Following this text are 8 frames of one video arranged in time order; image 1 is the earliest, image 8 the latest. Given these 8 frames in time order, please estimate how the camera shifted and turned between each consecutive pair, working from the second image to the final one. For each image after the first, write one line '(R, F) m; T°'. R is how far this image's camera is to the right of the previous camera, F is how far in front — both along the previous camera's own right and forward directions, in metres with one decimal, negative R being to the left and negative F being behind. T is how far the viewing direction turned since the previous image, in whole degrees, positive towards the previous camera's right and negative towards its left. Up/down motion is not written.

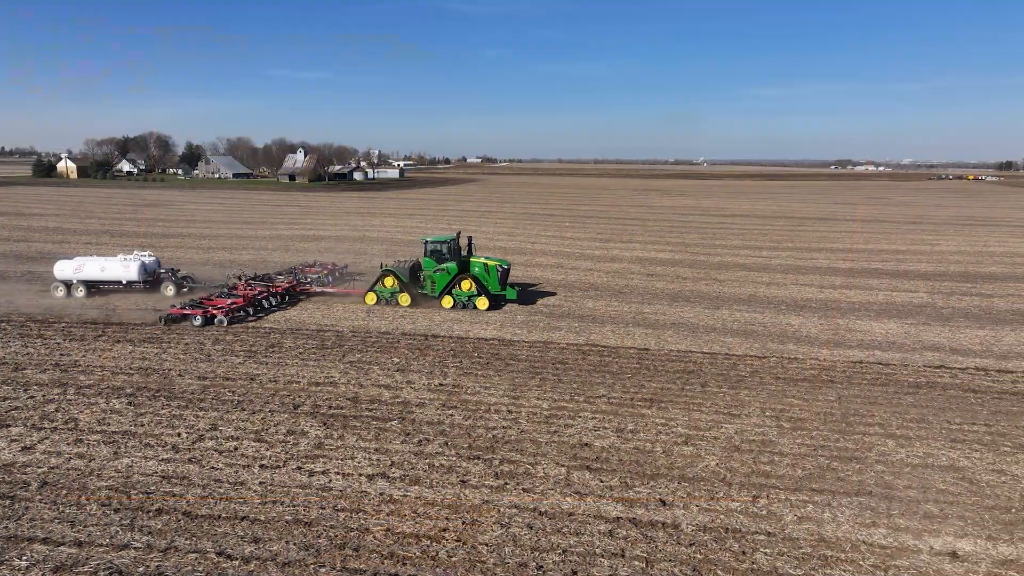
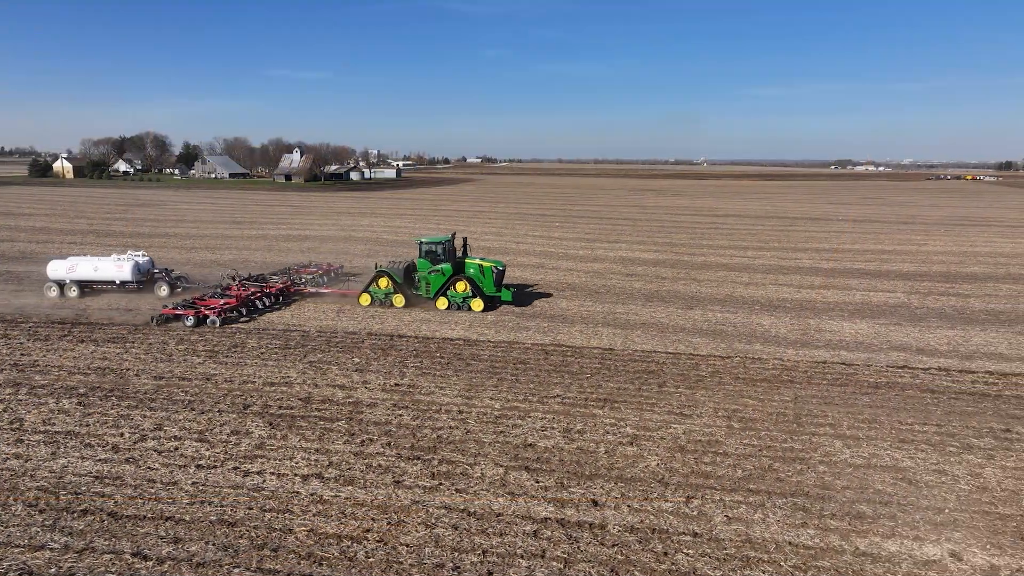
(+1.4, 0.0) m; 0°
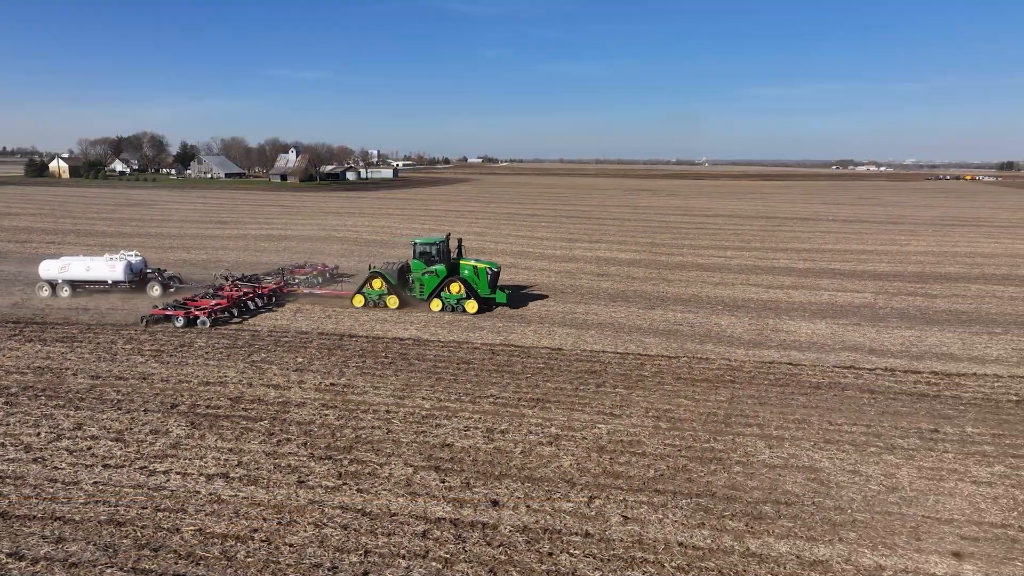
(+2.1, 0.0) m; 0°
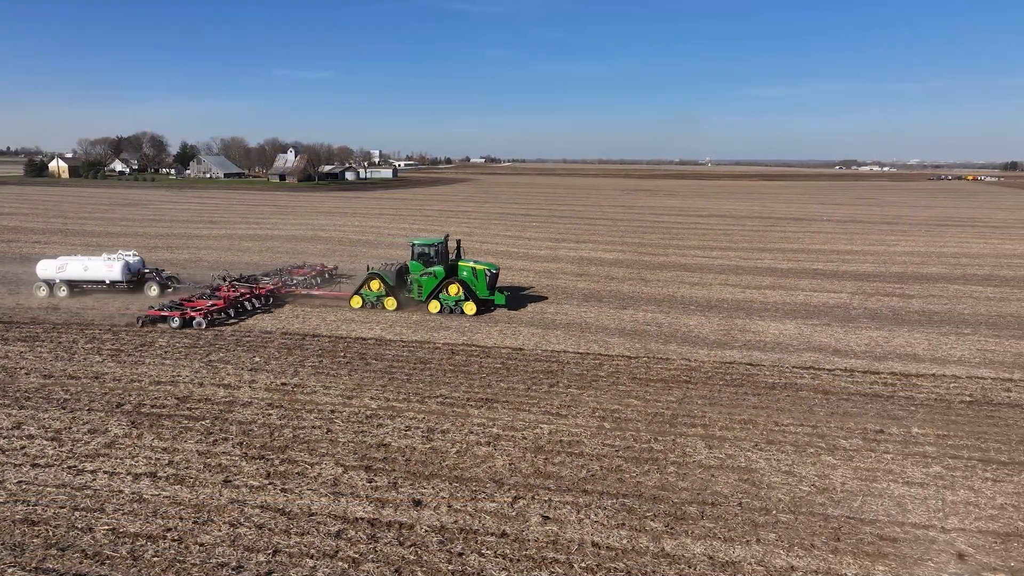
(+1.7, 0.0) m; 0°
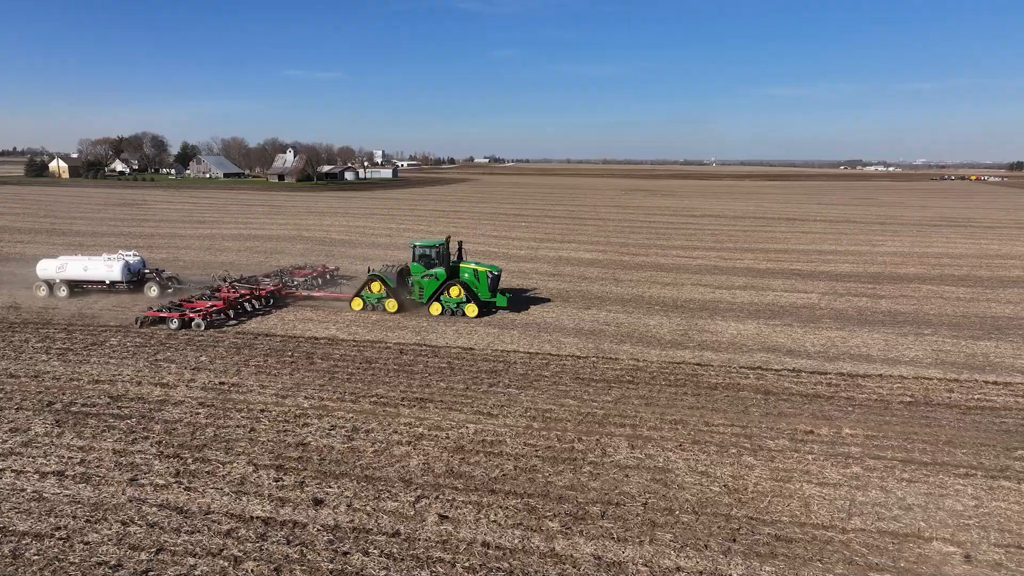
(+2.1, 0.0) m; 0°
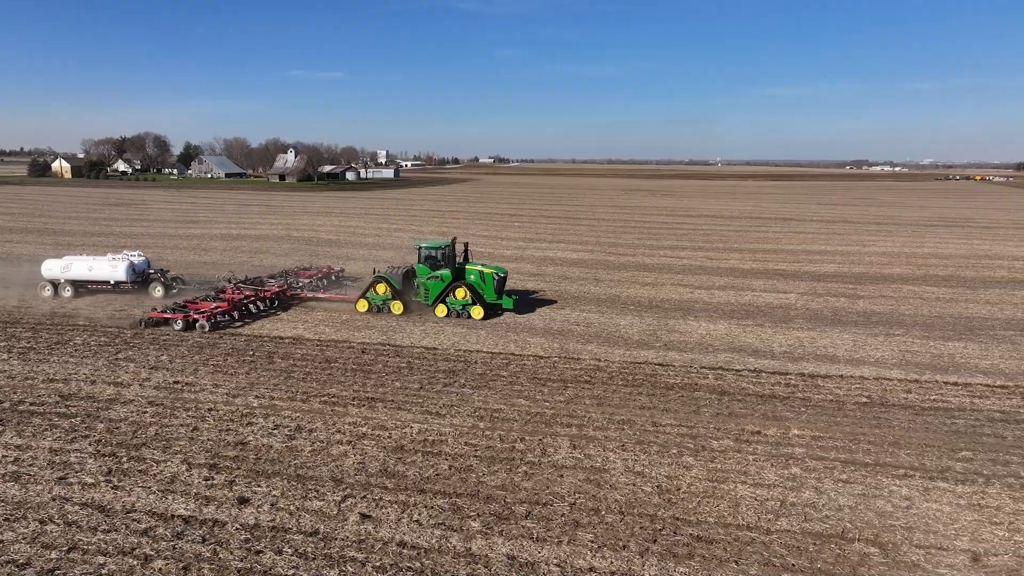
(+1.7, 0.0) m; 0°
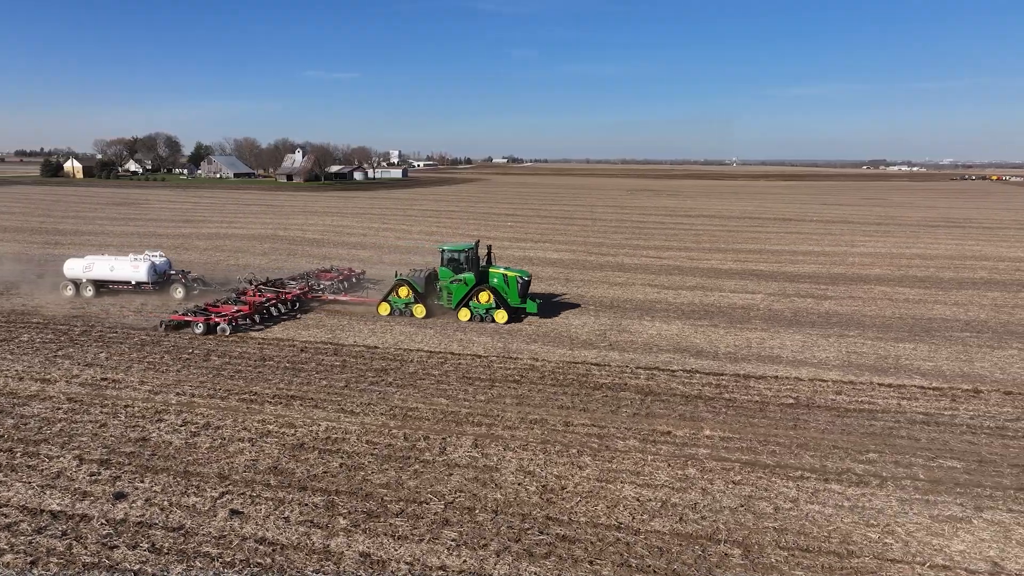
(+2.9, 0.0) m; -1°
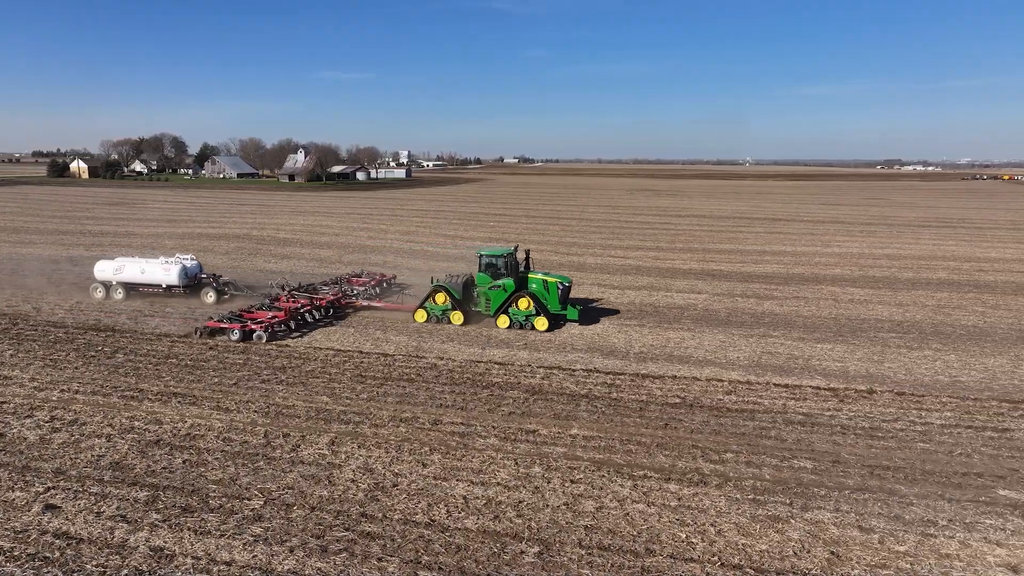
(+4.1, 0.0) m; -1°
